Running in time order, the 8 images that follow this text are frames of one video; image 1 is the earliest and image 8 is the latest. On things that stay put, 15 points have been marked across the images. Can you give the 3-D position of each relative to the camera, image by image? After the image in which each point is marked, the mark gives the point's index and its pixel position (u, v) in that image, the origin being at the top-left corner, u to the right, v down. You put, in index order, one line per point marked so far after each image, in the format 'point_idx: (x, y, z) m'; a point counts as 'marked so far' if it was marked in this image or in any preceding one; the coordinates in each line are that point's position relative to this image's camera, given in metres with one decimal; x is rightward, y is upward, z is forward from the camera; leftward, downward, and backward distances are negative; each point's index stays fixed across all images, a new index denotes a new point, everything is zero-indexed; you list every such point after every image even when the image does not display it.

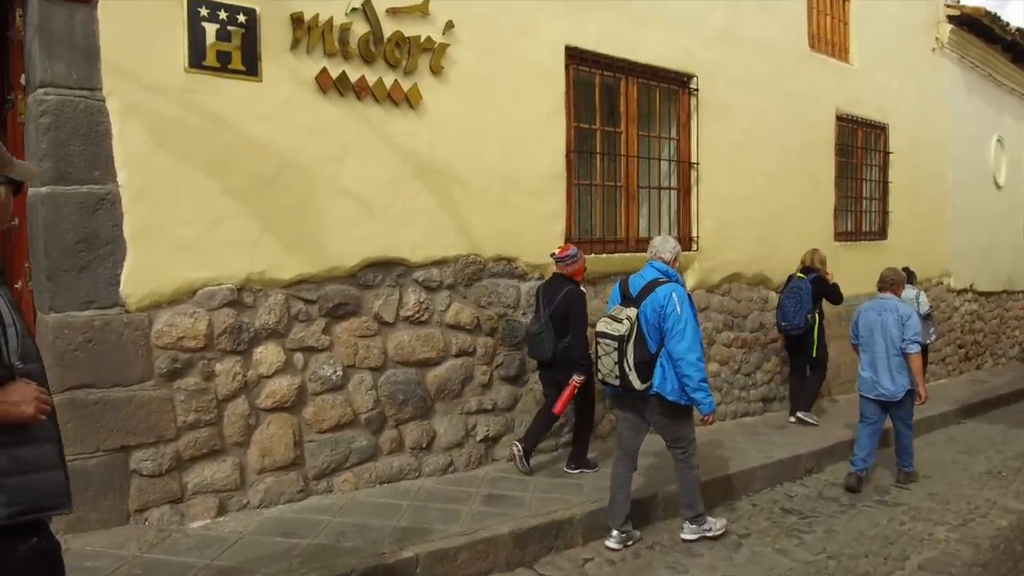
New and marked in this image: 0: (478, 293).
0: (-0.2, 0.0, +5.4) m
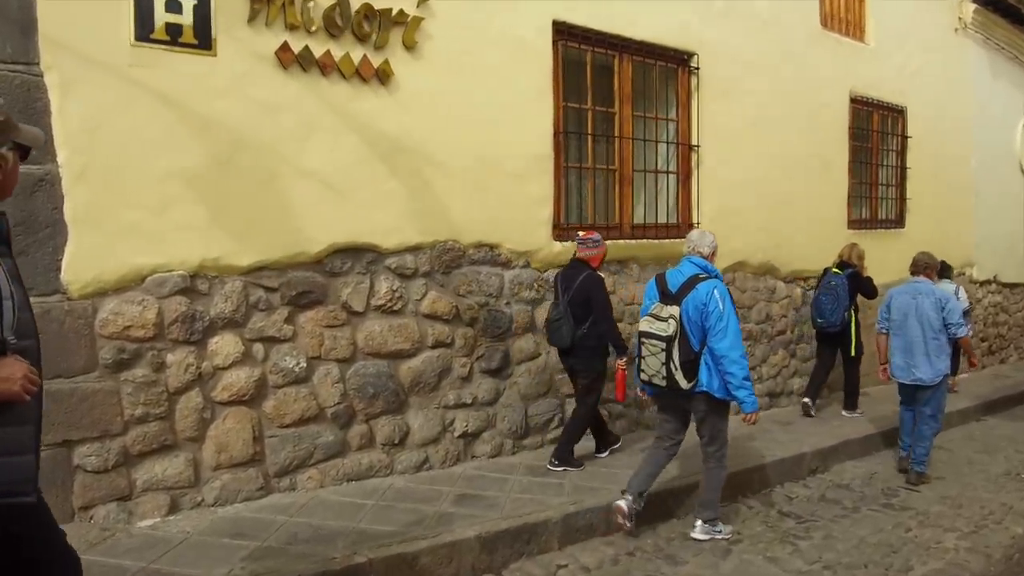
0: (-0.3, 0.0, +5.1) m
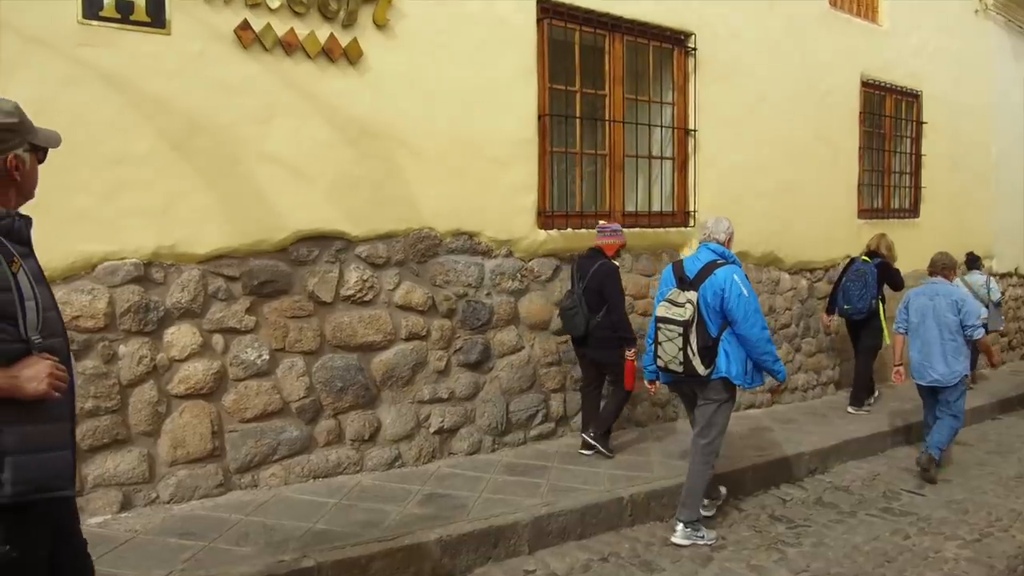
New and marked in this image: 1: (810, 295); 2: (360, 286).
0: (-0.5, +0.1, +4.9) m
1: (+2.5, -0.1, +7.1) m
2: (-0.8, 0.0, +4.6) m
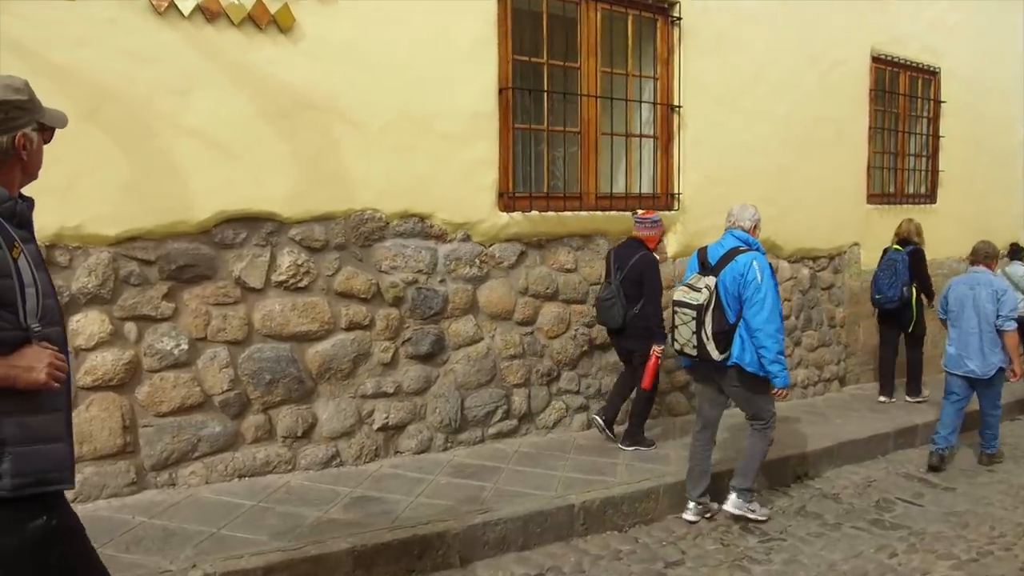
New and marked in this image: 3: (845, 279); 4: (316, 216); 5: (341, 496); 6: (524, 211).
0: (-0.7, +0.2, +4.6) m
1: (+2.4, 0.0, +6.6) m
2: (-1.1, +0.1, +4.3) m
3: (+2.7, +0.1, +6.8) m
4: (-1.0, +0.4, +4.3) m
5: (-0.8, -1.0, +4.0) m
6: (+0.1, +0.5, +5.1) m
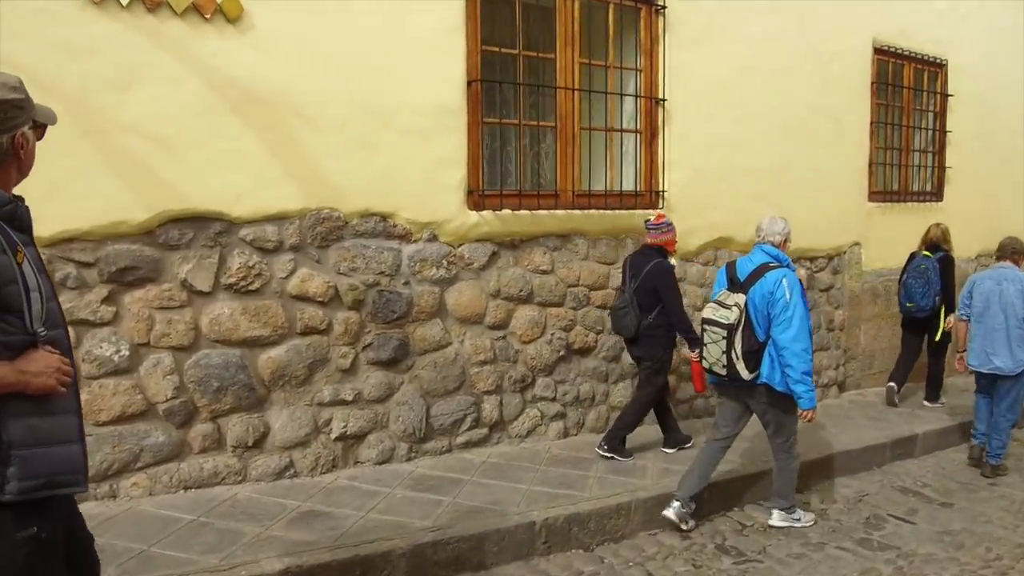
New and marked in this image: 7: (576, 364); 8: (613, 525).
0: (-0.9, +0.2, +4.3) m
1: (+2.2, 0.0, +6.3) m
2: (-1.3, +0.1, +4.1) m
3: (+2.6, +0.1, +6.5) m
4: (-1.2, +0.4, +4.1) m
5: (-1.0, -1.0, +3.8) m
6: (-0.1, +0.5, +4.8) m
7: (+0.4, -0.5, +5.2) m
8: (+0.5, -1.2, +4.2) m
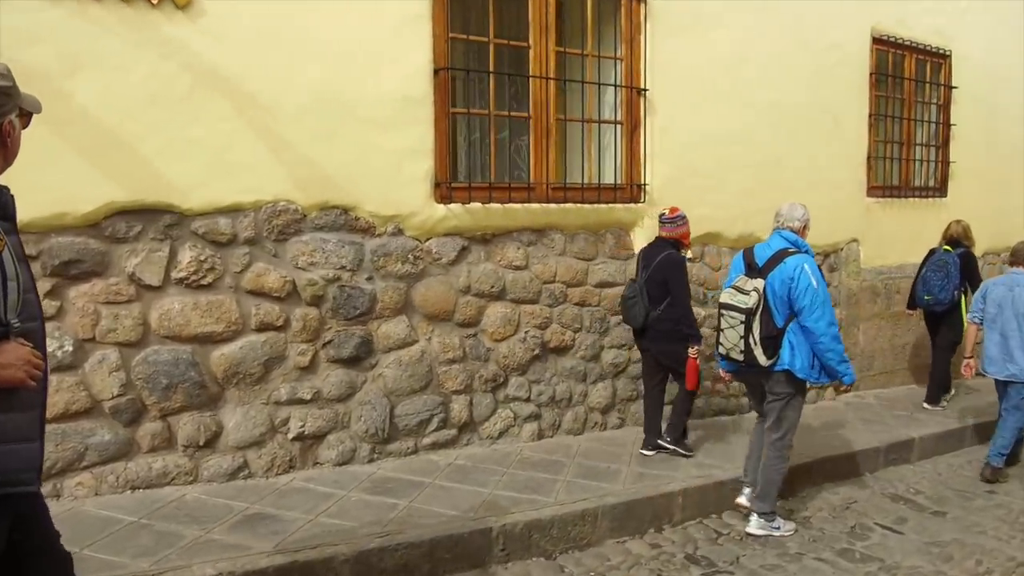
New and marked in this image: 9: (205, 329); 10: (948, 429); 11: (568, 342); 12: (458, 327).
0: (-1.1, +0.2, +4.2) m
1: (+2.1, 0.0, +6.0) m
2: (-1.5, +0.1, +4.0) m
3: (+2.4, +0.1, +6.2) m
4: (-1.4, +0.4, +4.0) m
5: (-1.2, -1.0, +3.7) m
6: (-0.3, +0.5, +4.7) m
7: (+0.2, -0.5, +5.0) m
8: (+0.3, -1.2, +4.0) m
9: (-1.5, -0.2, +4.0) m
10: (+3.0, -1.0, +5.7) m
11: (+0.3, -0.3, +5.1) m
12: (-0.3, -0.2, +4.7) m
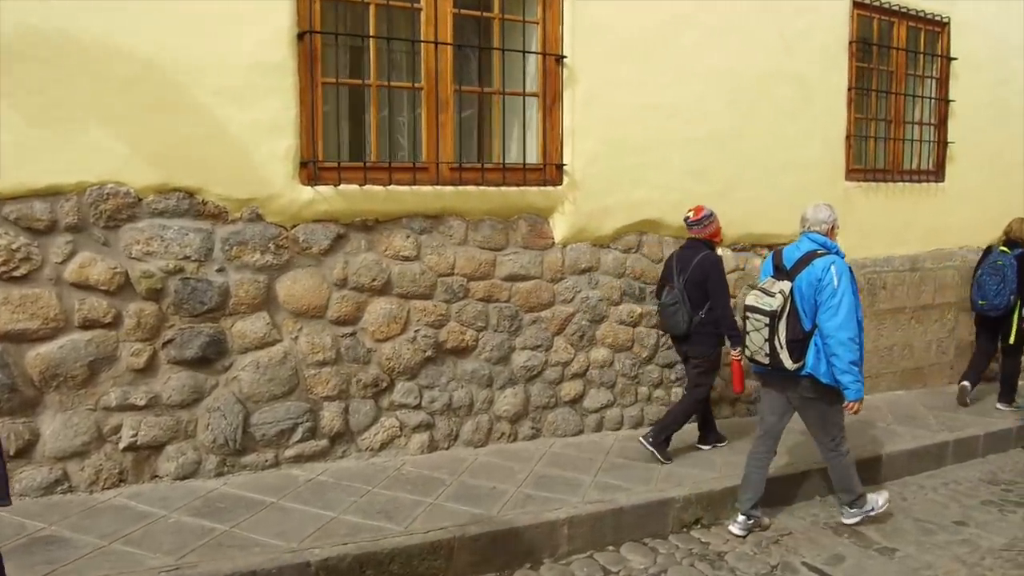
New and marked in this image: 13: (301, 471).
0: (-1.7, +0.2, +3.7) m
1: (+1.6, +0.1, +5.3) m
2: (-2.1, +0.1, +3.5) m
3: (+2.0, +0.1, +5.5) m
4: (-2.0, +0.4, +3.6) m
5: (-1.9, -1.0, +3.3) m
6: (-0.9, +0.5, +4.1) m
7: (-0.3, -0.4, +4.5) m
8: (-0.4, -1.1, +3.4) m
9: (-2.1, -0.2, +3.6) m
10: (+2.4, -0.9, +5.0) m
11: (-0.2, -0.3, +4.5) m
12: (-0.9, -0.2, +4.2) m
13: (-1.0, -0.9, +4.1) m
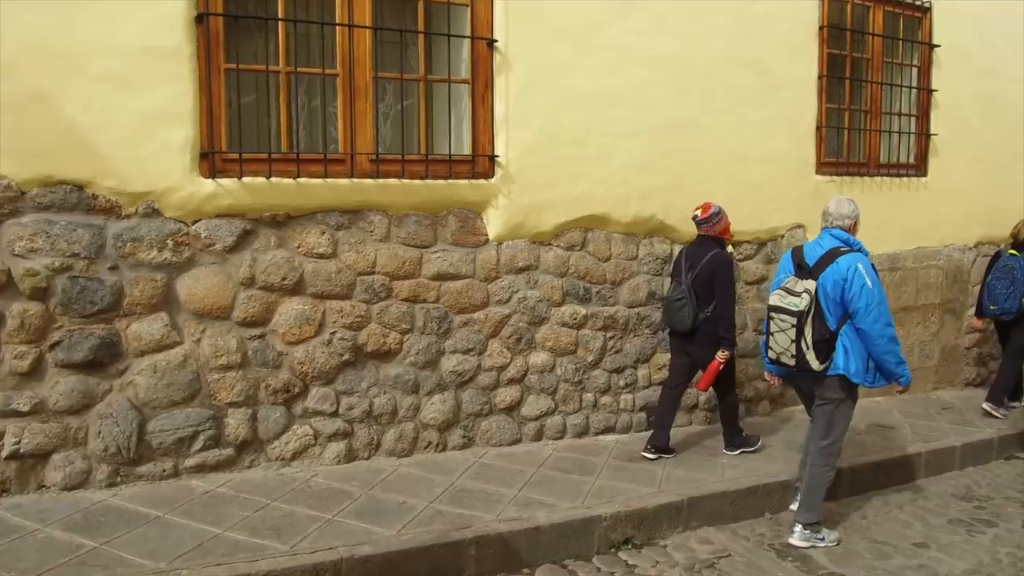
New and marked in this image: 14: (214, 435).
0: (-2.1, +0.2, +3.5) m
1: (+1.3, +0.1, +5.0) m
2: (-2.6, +0.1, +3.3) m
3: (+1.6, +0.1, +5.1) m
4: (-2.4, +0.4, +3.4) m
5: (-2.3, -1.0, +3.1) m
6: (-1.2, +0.5, +3.9) m
7: (-0.7, -0.4, +4.2) m
8: (-0.8, -1.1, +3.2) m
9: (-2.5, -0.2, +3.4) m
10: (+2.1, -0.9, +4.6) m
11: (-0.6, -0.3, +4.2) m
12: (-1.3, -0.2, +3.9) m
13: (-1.4, -0.9, +3.8) m
14: (-1.4, -0.7, +3.9) m
